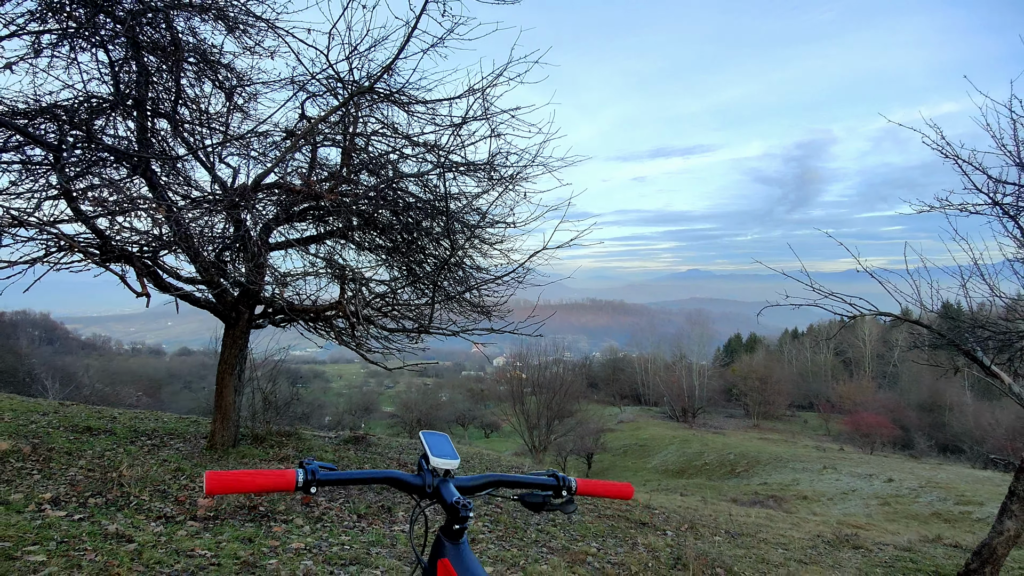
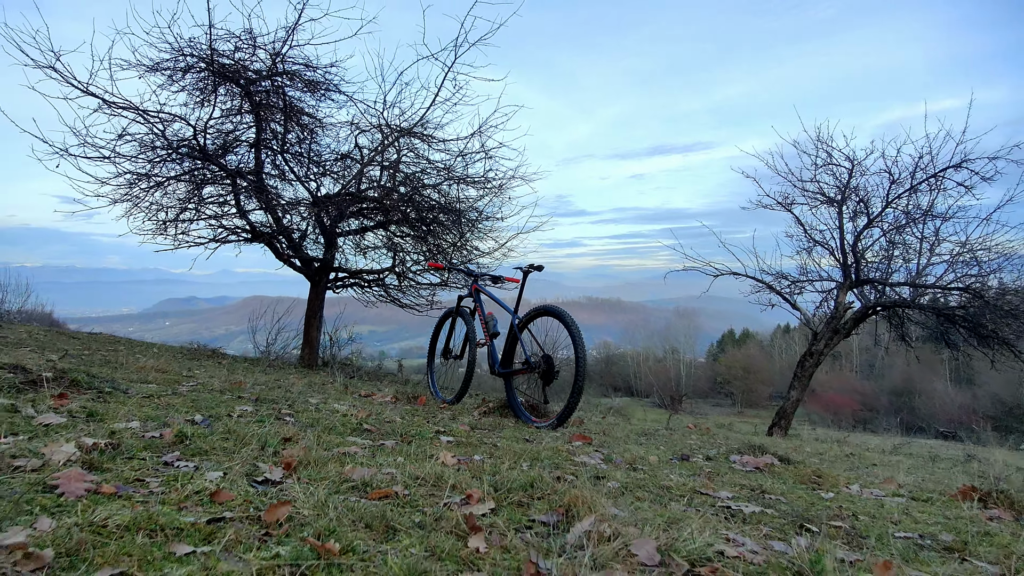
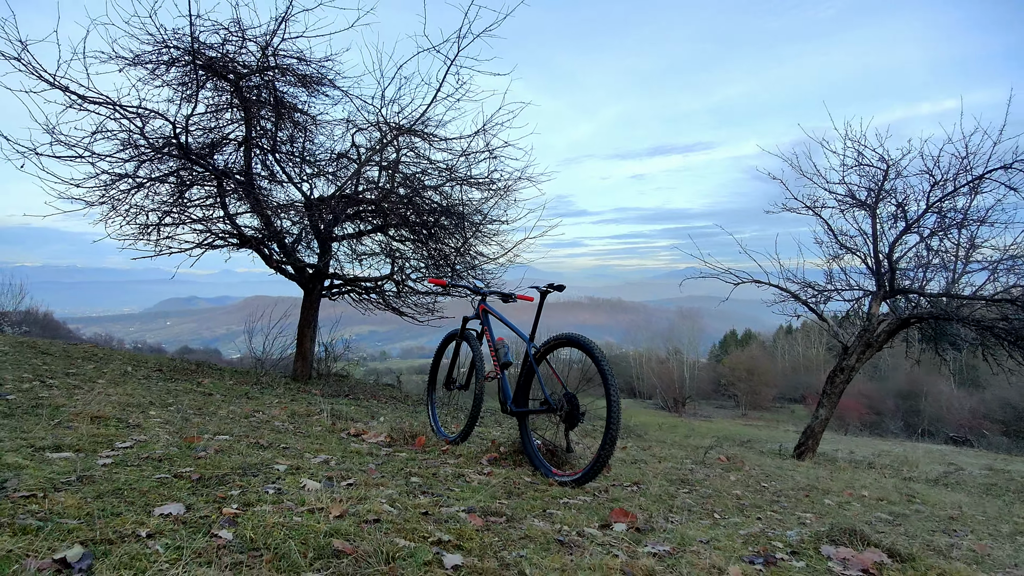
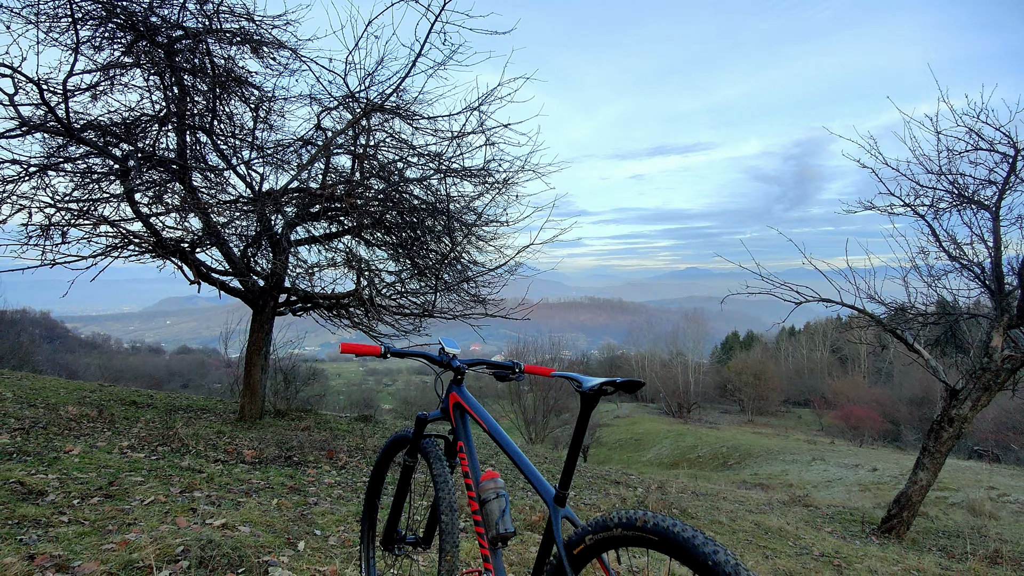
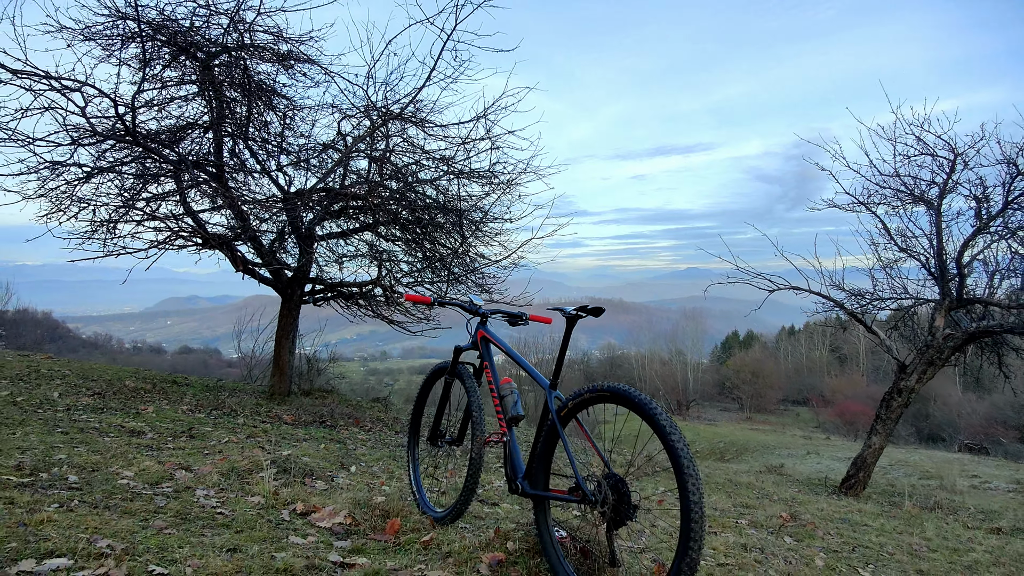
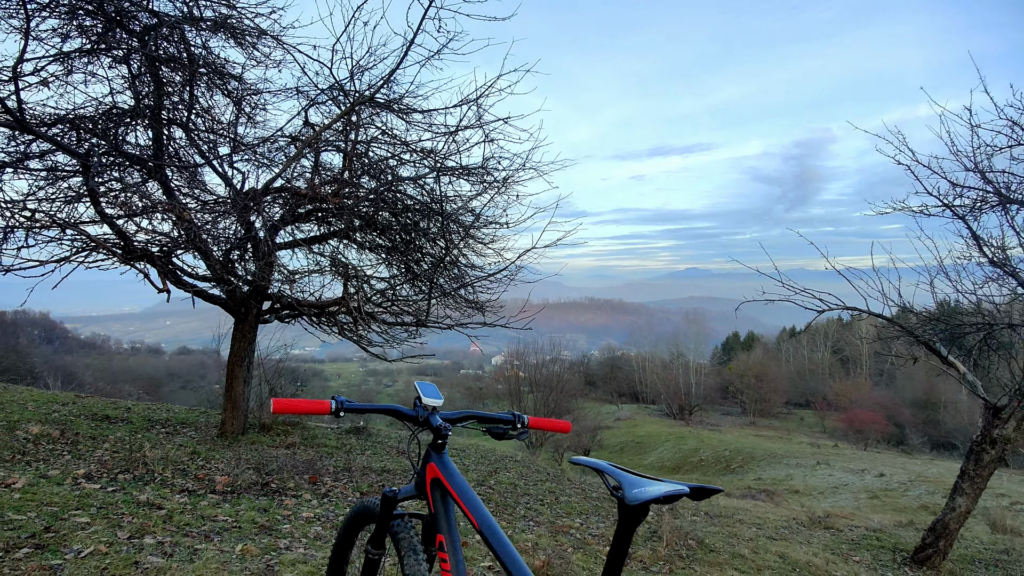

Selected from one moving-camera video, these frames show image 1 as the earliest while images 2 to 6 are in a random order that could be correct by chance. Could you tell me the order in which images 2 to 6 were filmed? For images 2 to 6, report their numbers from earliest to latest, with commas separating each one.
6, 4, 5, 3, 2
